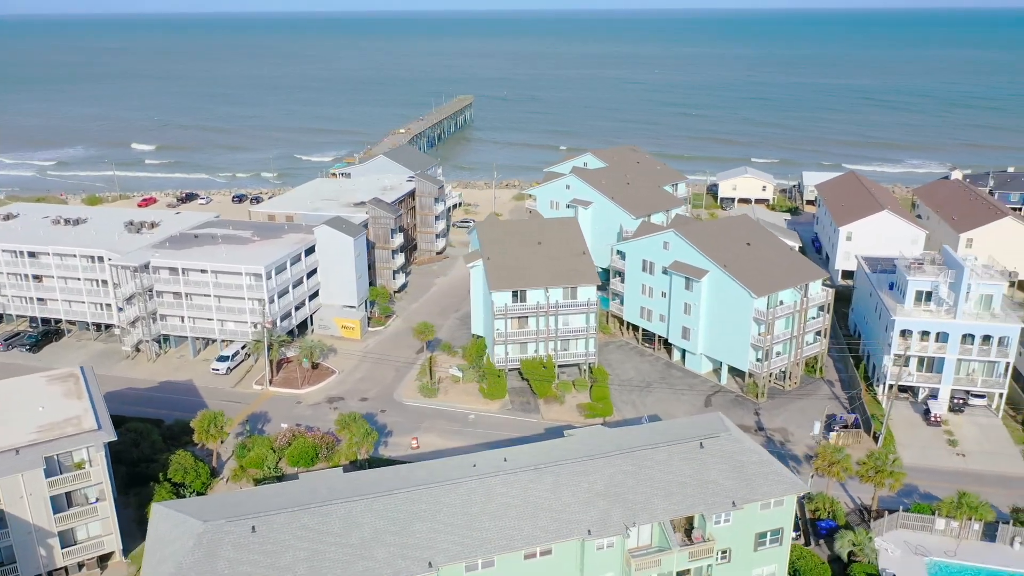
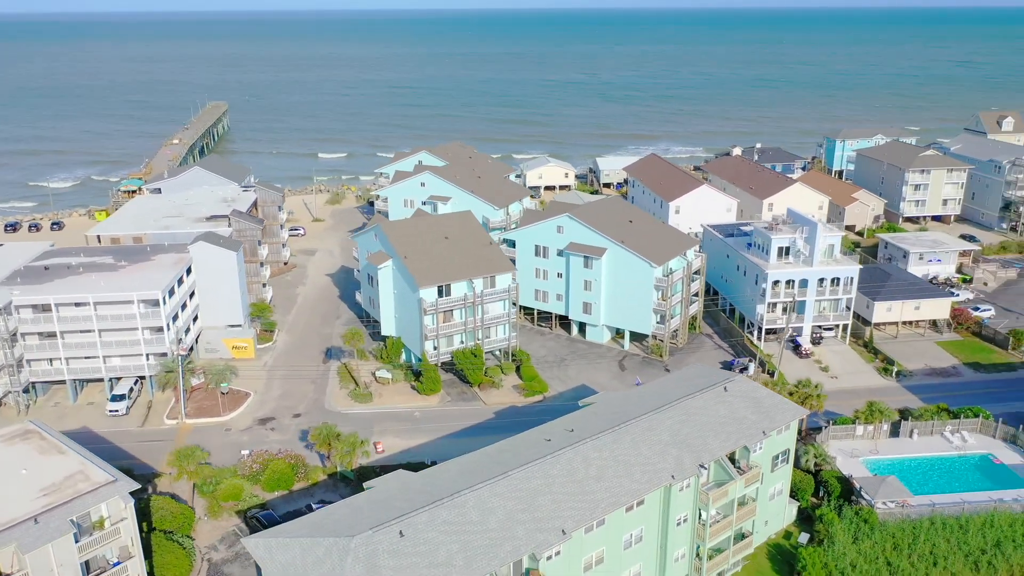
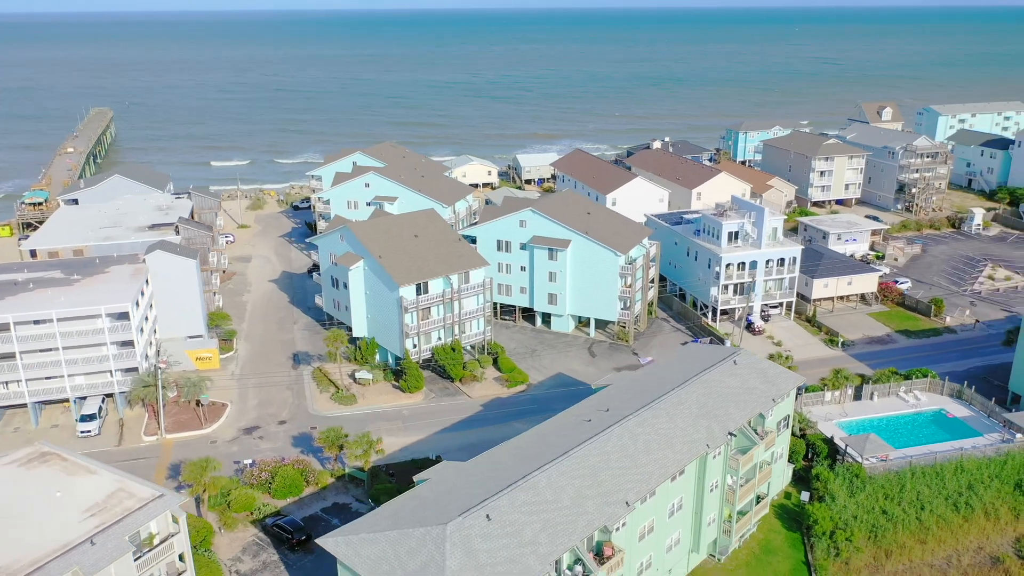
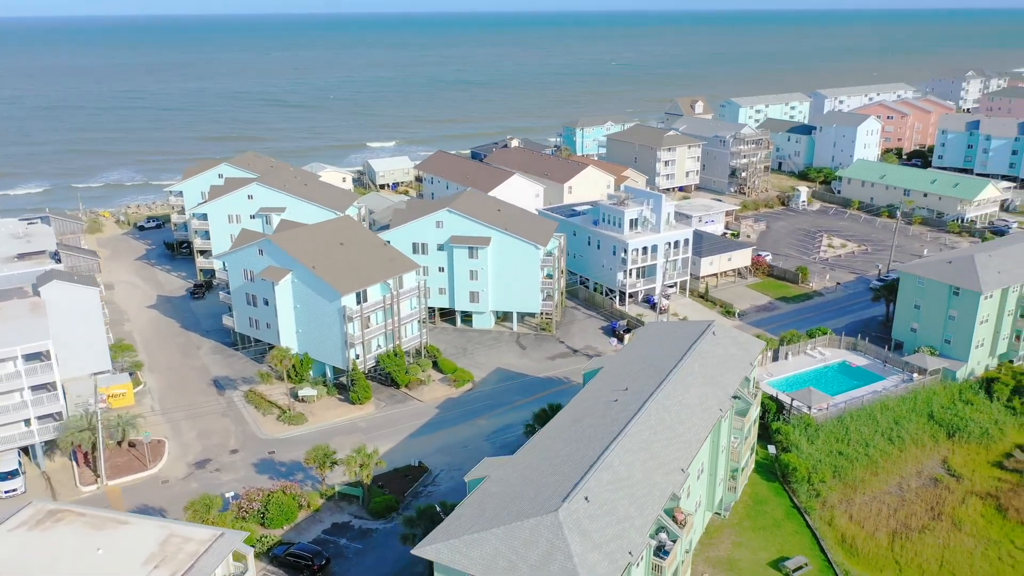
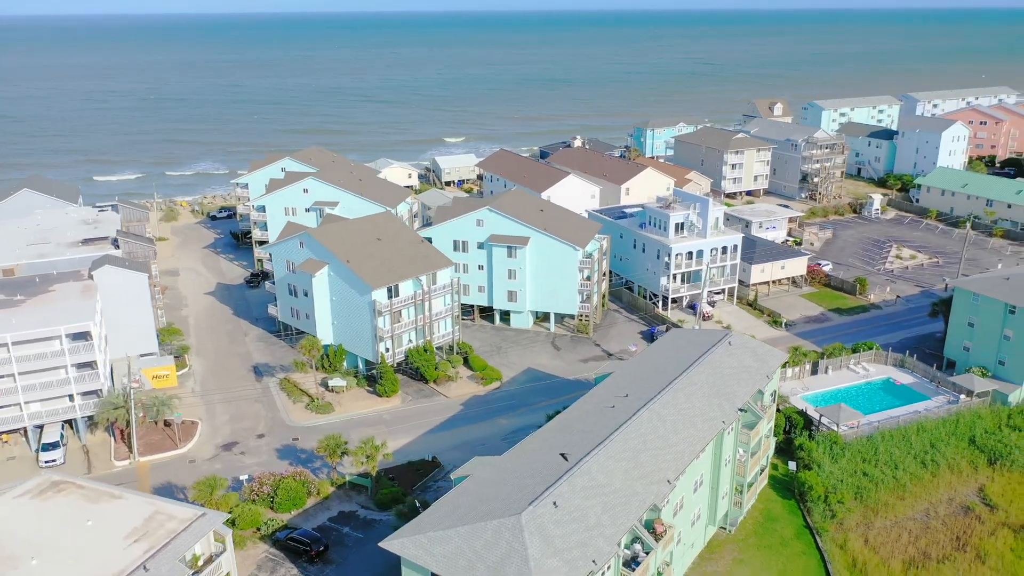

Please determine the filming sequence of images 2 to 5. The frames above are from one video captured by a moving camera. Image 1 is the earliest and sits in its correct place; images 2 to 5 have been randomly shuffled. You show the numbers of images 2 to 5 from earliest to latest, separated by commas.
2, 3, 5, 4
